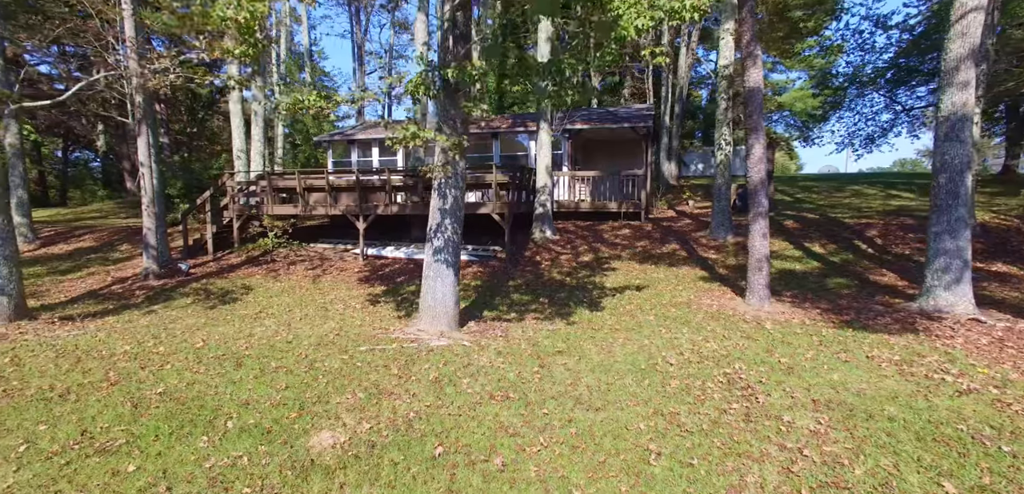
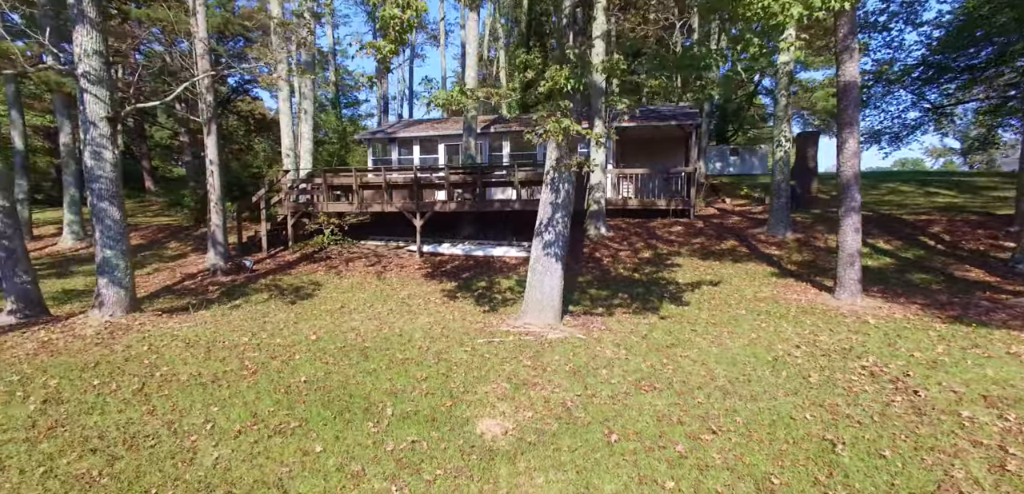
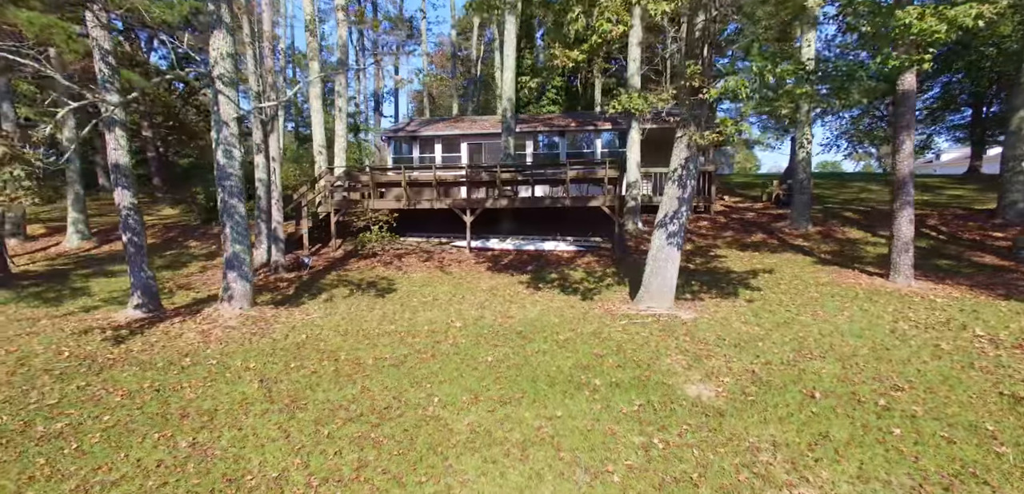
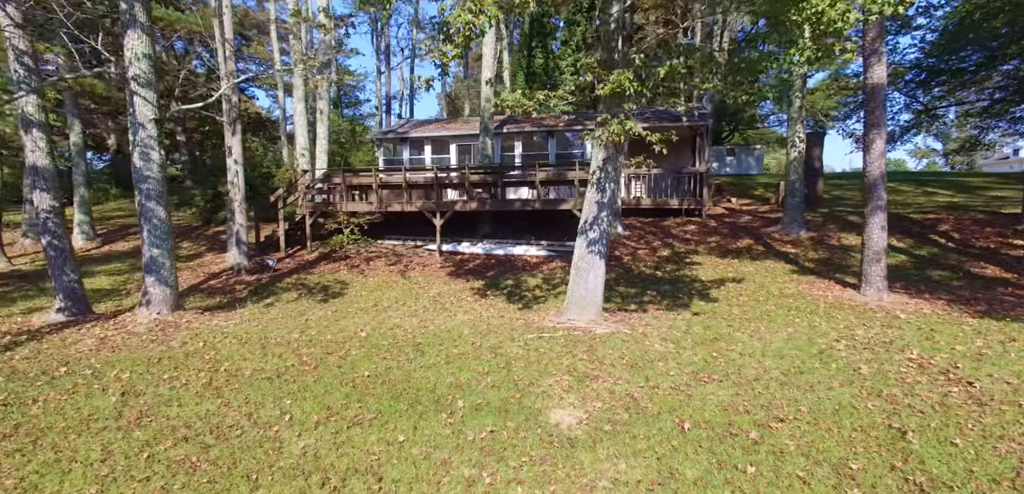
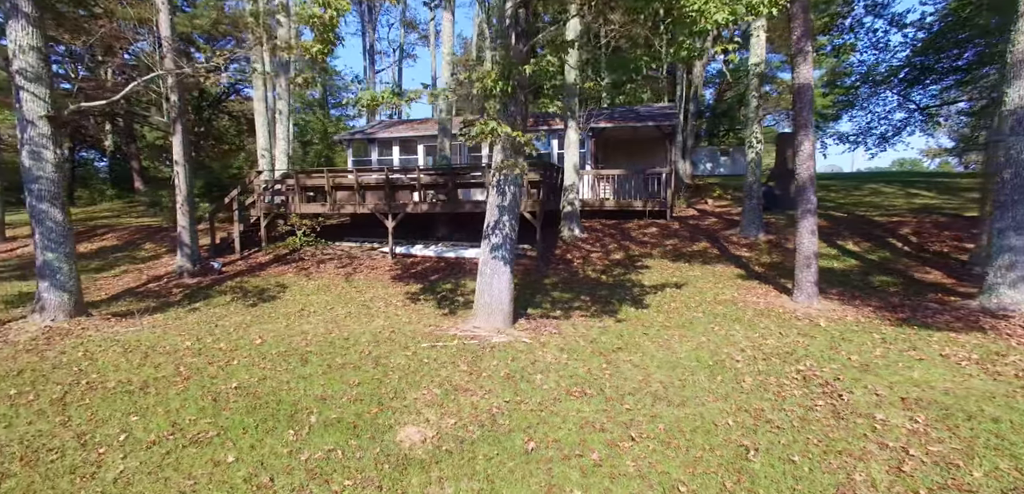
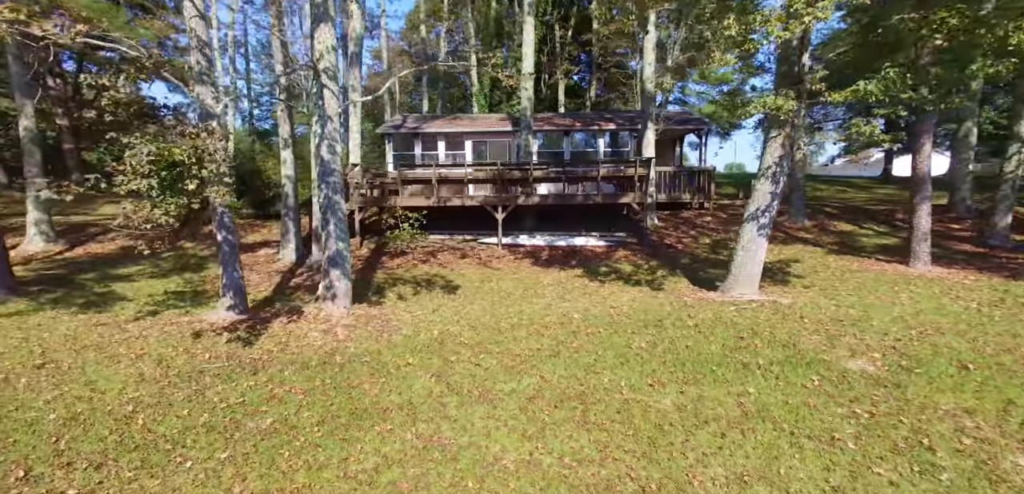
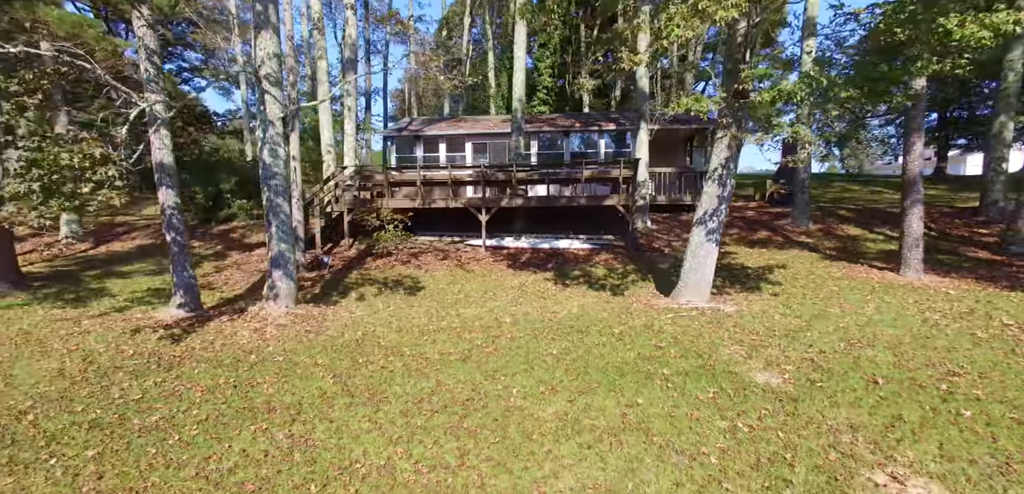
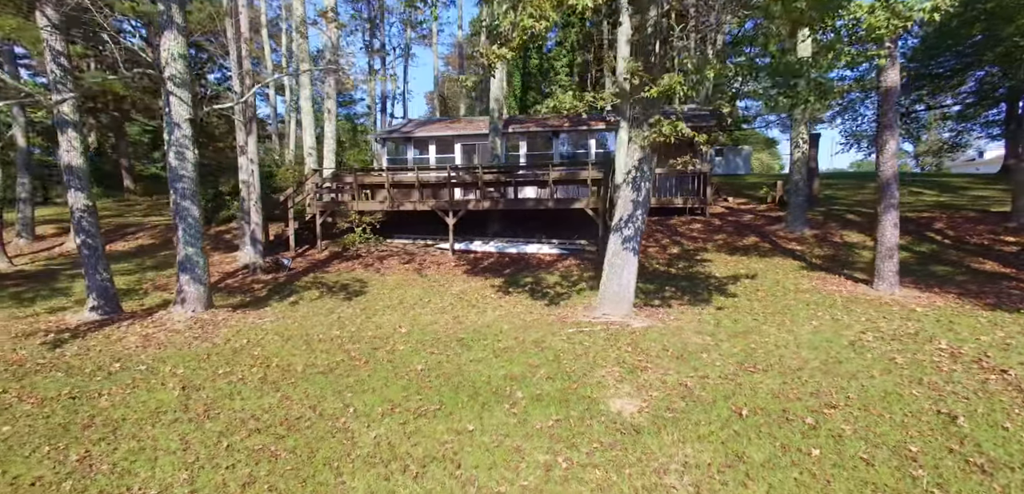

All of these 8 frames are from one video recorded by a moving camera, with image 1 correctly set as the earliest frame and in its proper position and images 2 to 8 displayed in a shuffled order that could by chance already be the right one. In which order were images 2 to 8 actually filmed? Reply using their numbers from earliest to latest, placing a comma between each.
5, 2, 4, 8, 3, 7, 6
